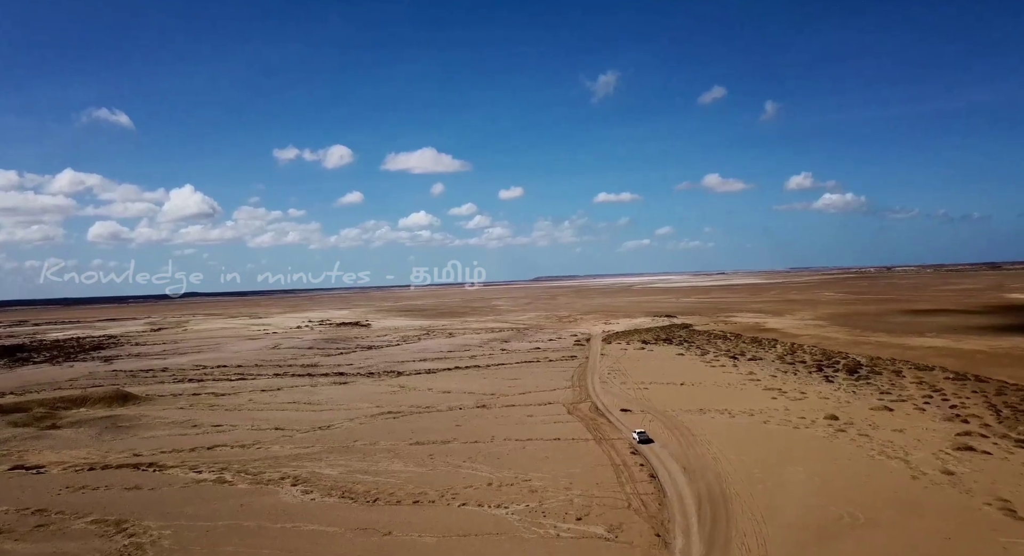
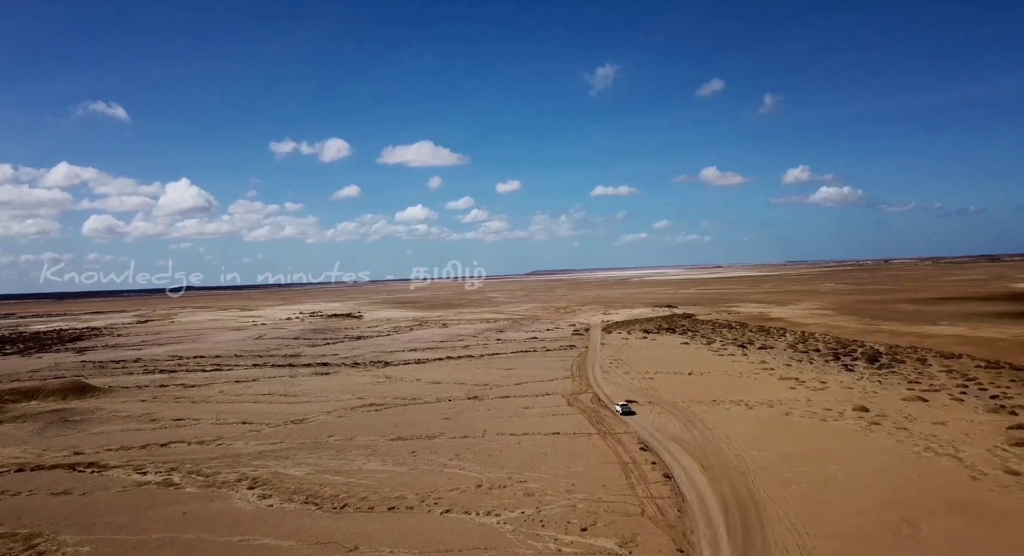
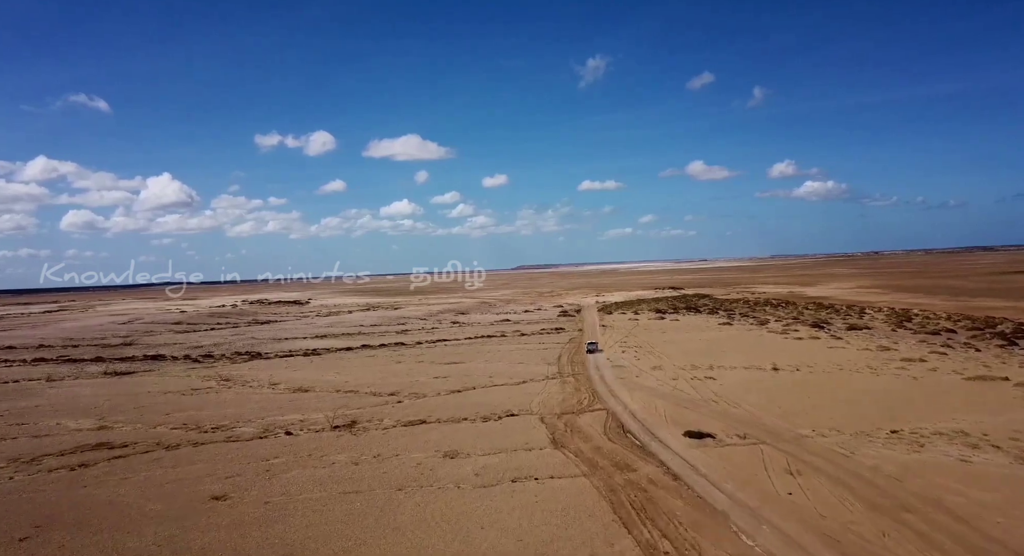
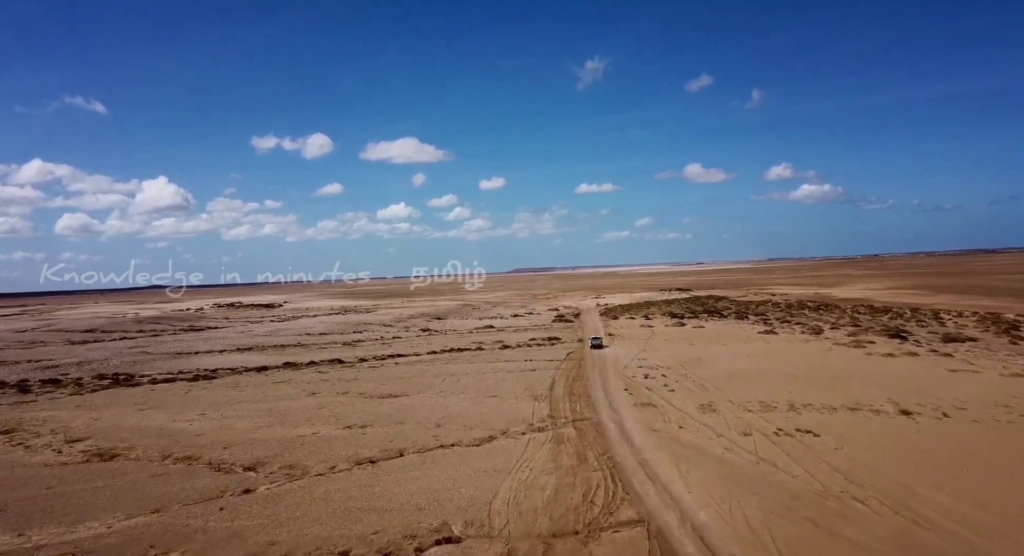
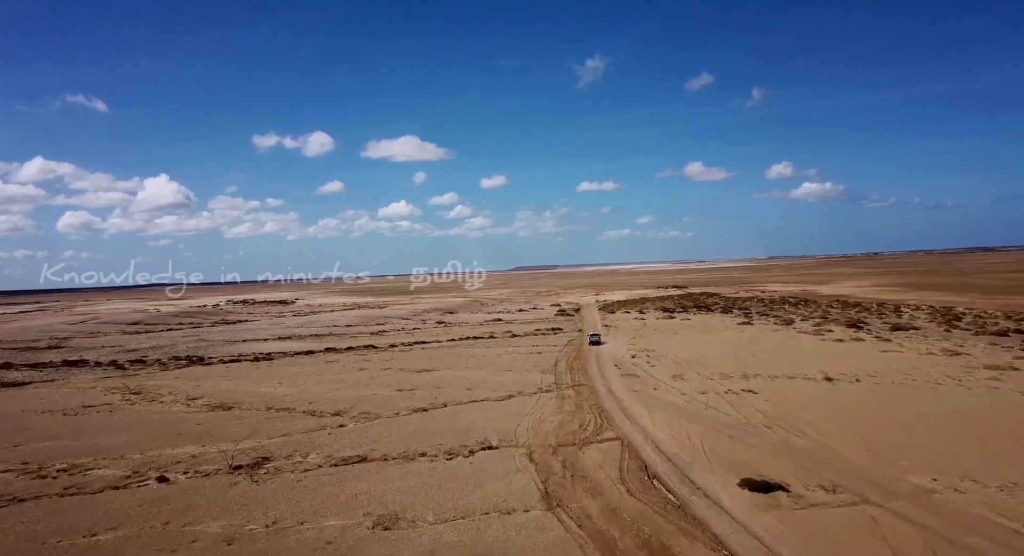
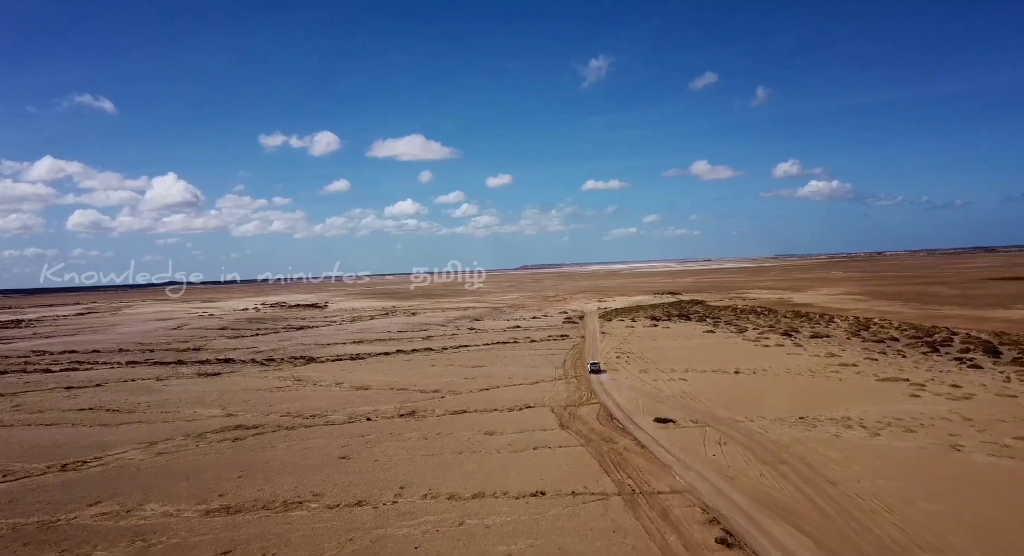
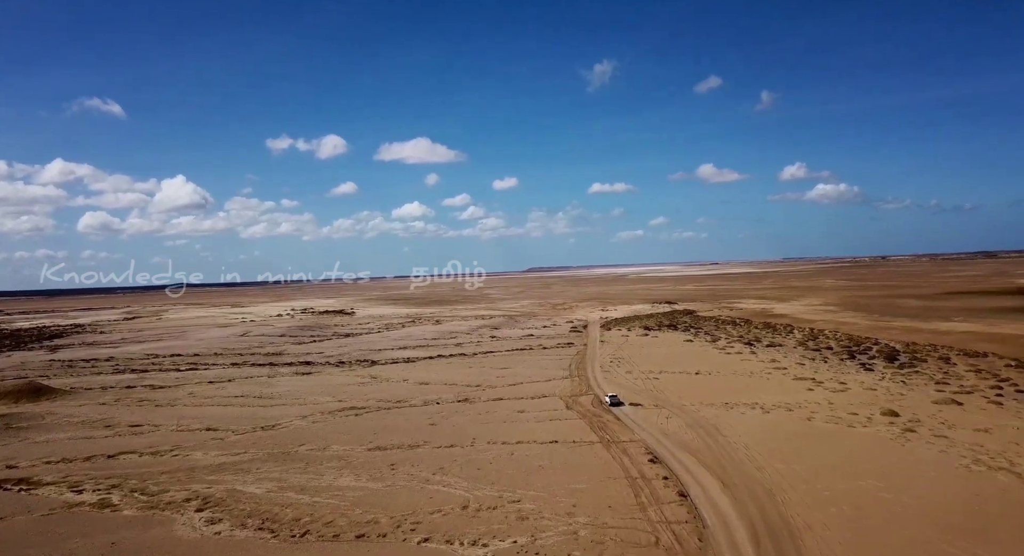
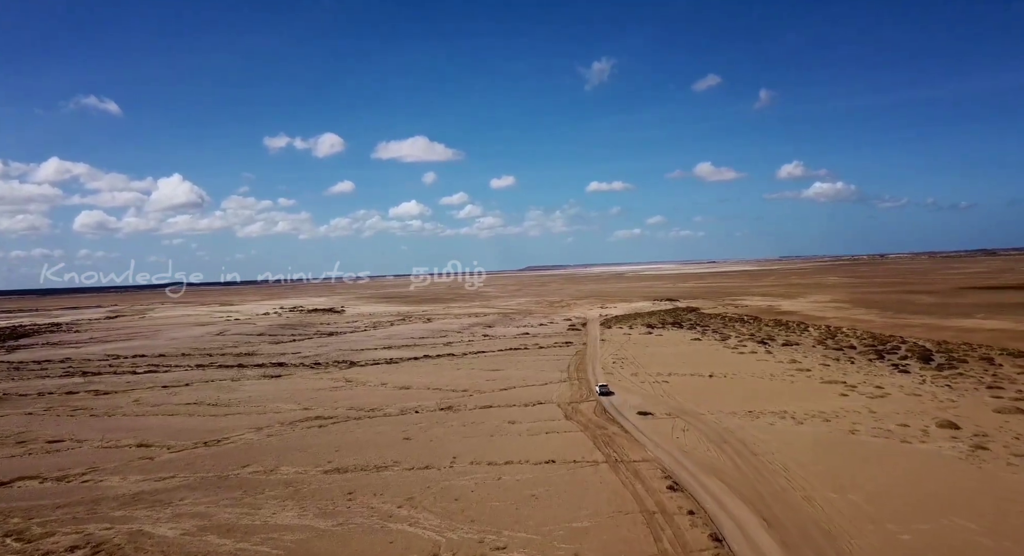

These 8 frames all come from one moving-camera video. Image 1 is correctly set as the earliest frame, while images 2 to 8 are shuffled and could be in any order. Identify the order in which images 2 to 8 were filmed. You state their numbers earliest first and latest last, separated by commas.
2, 7, 8, 6, 3, 5, 4
